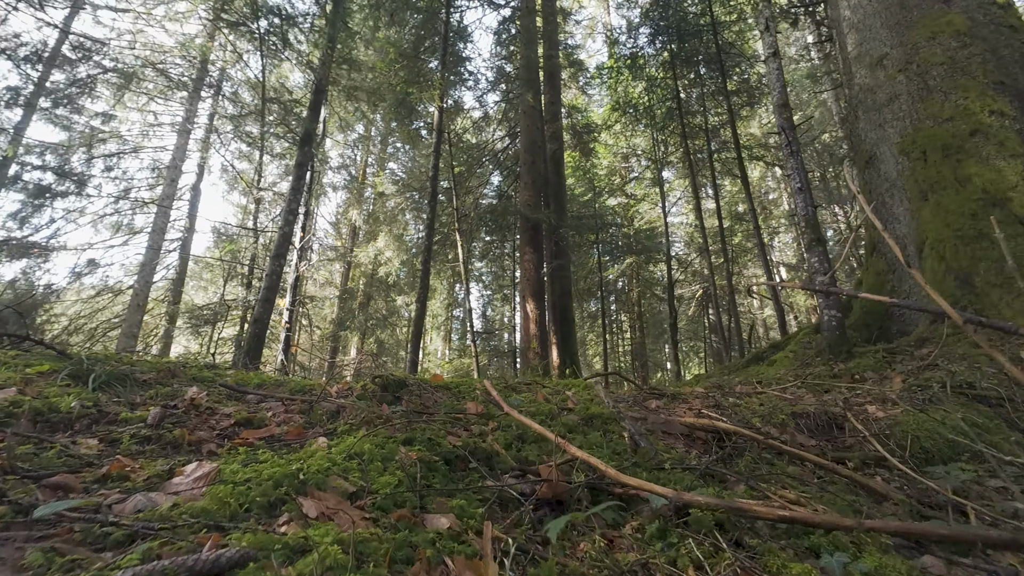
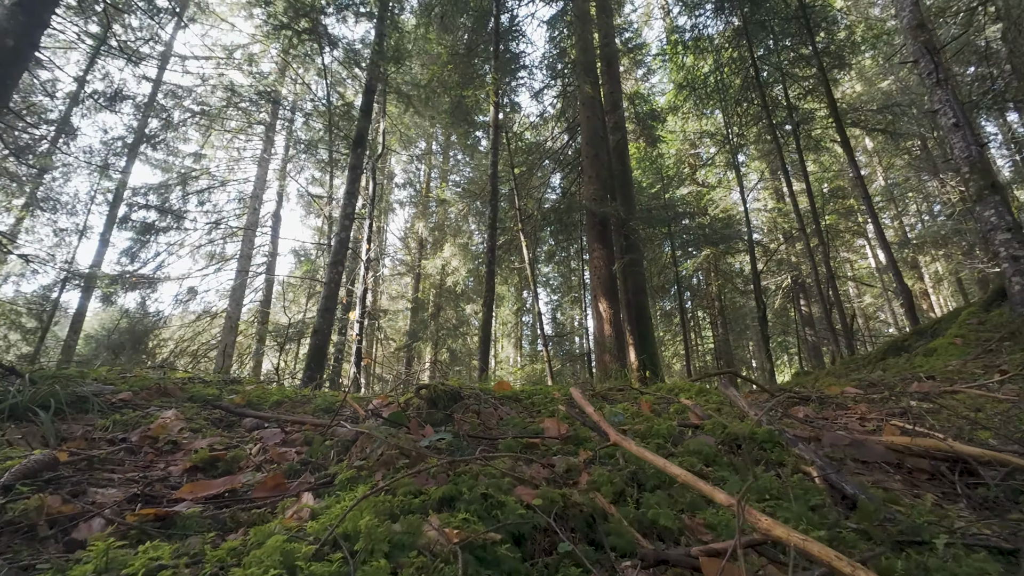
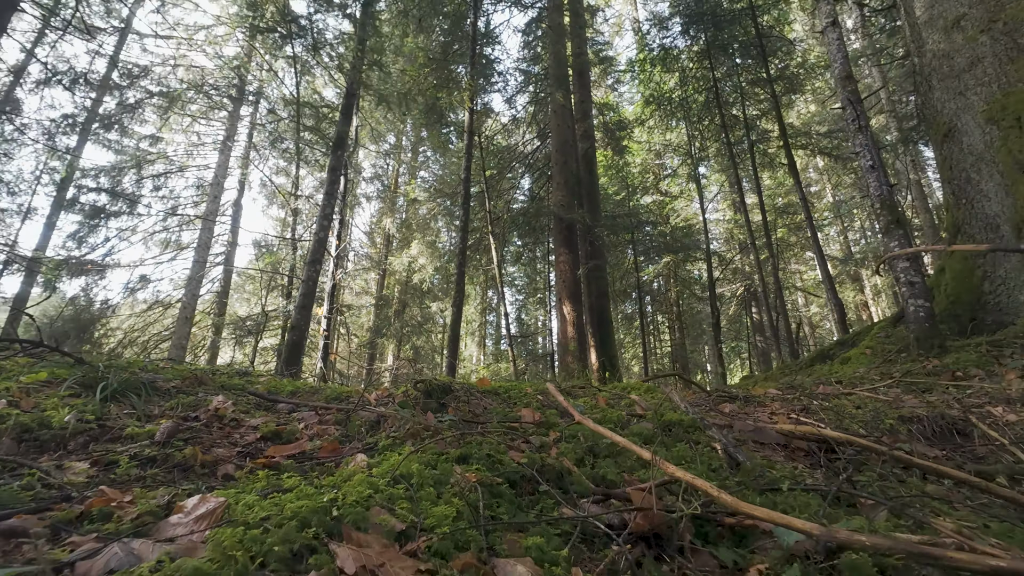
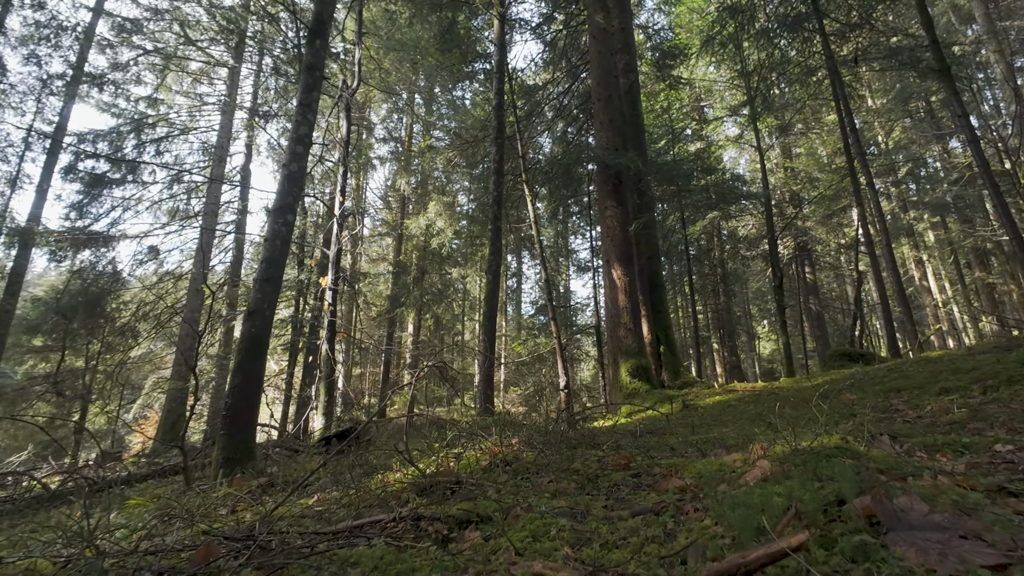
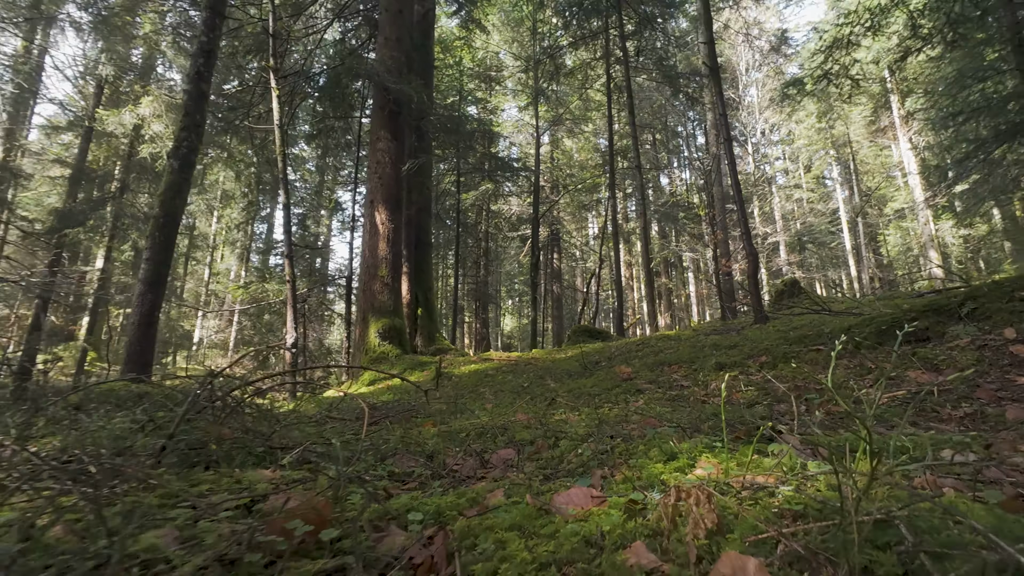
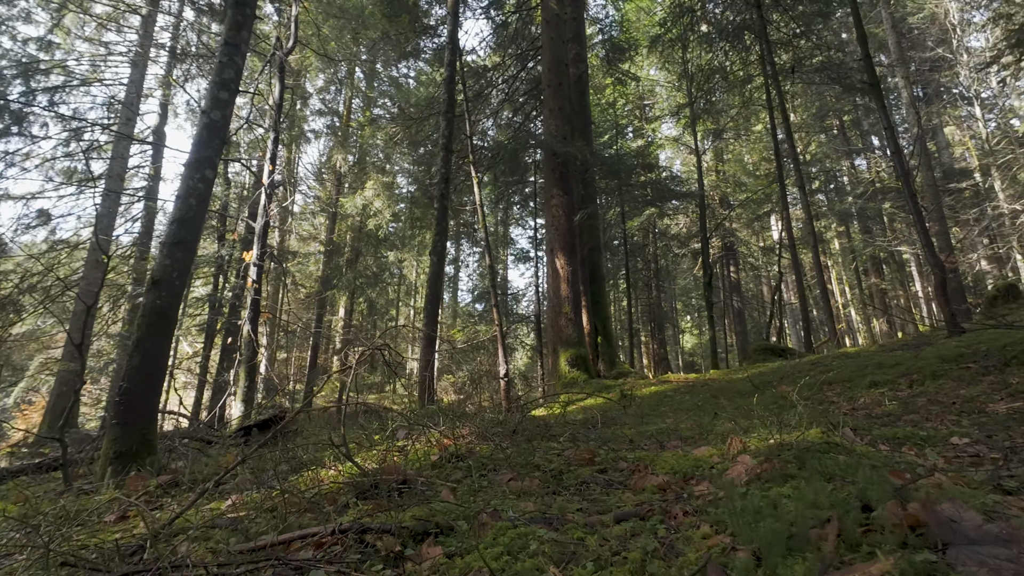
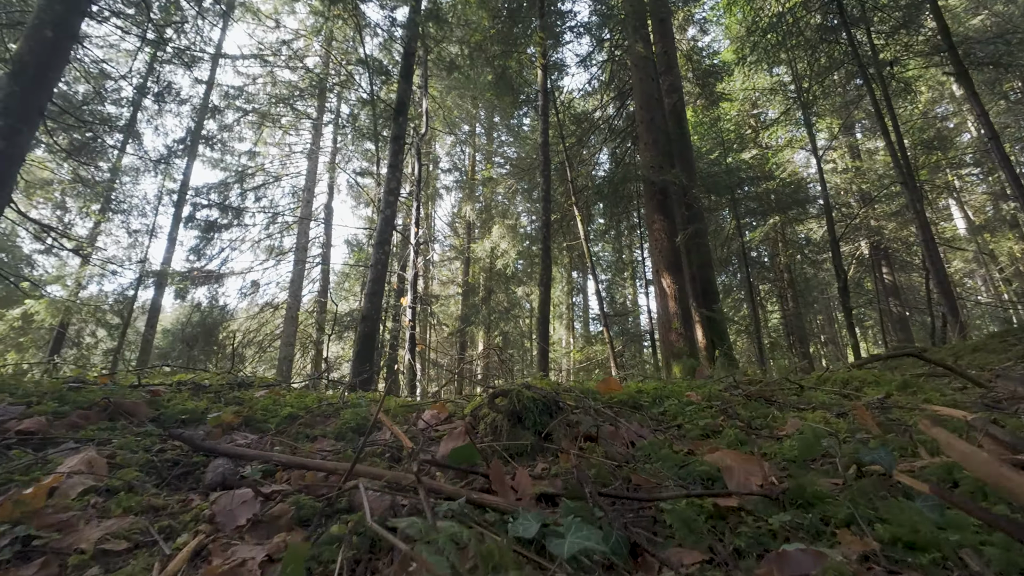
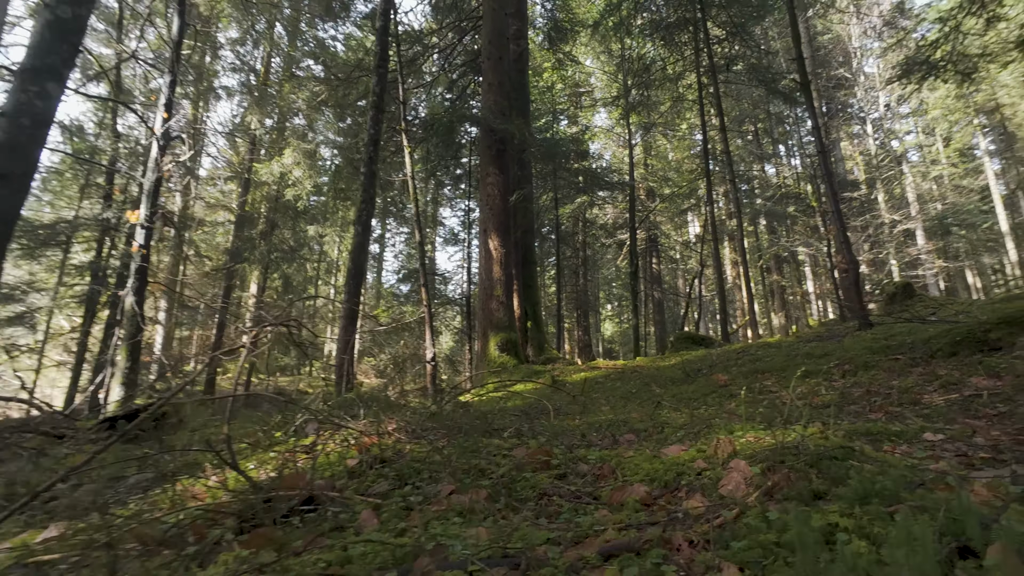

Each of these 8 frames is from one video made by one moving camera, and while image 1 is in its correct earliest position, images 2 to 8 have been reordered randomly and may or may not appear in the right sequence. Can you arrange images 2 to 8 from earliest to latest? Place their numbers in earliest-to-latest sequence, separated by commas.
3, 2, 7, 4, 6, 8, 5
